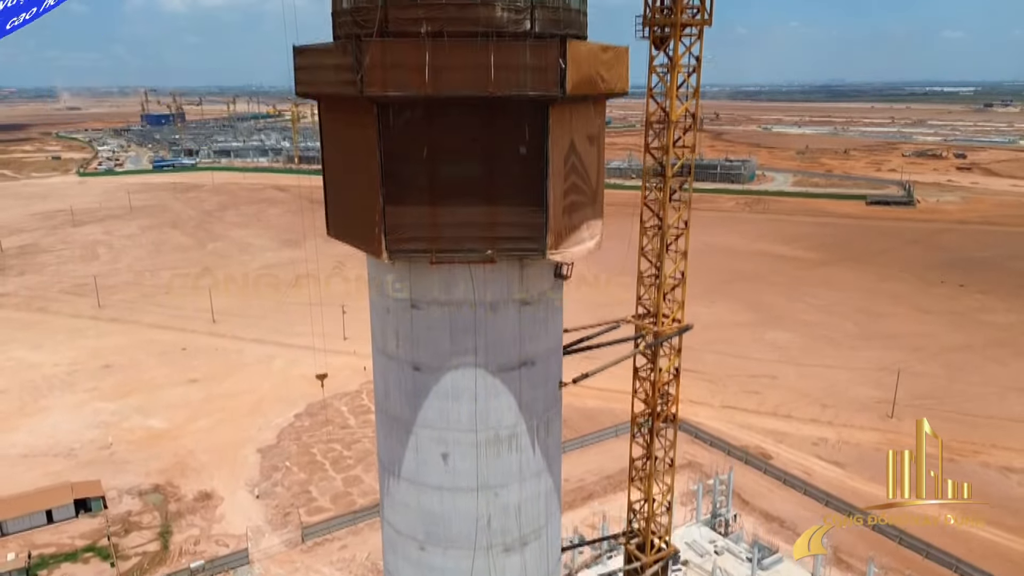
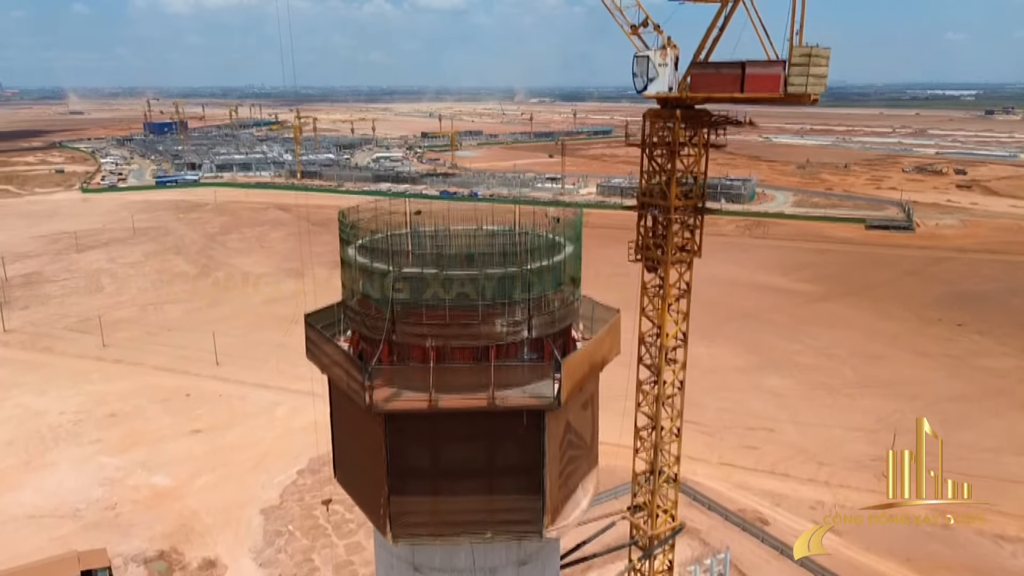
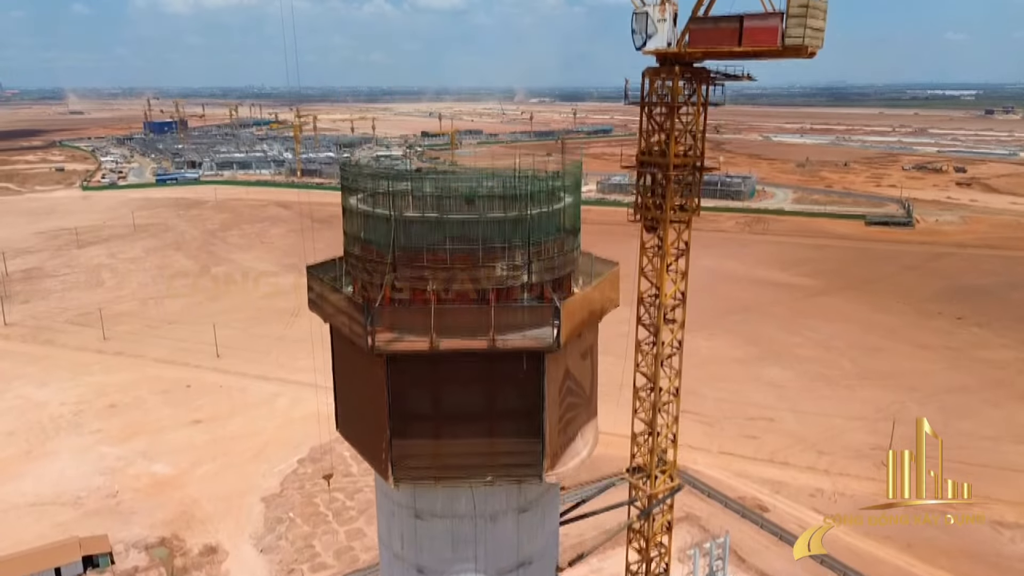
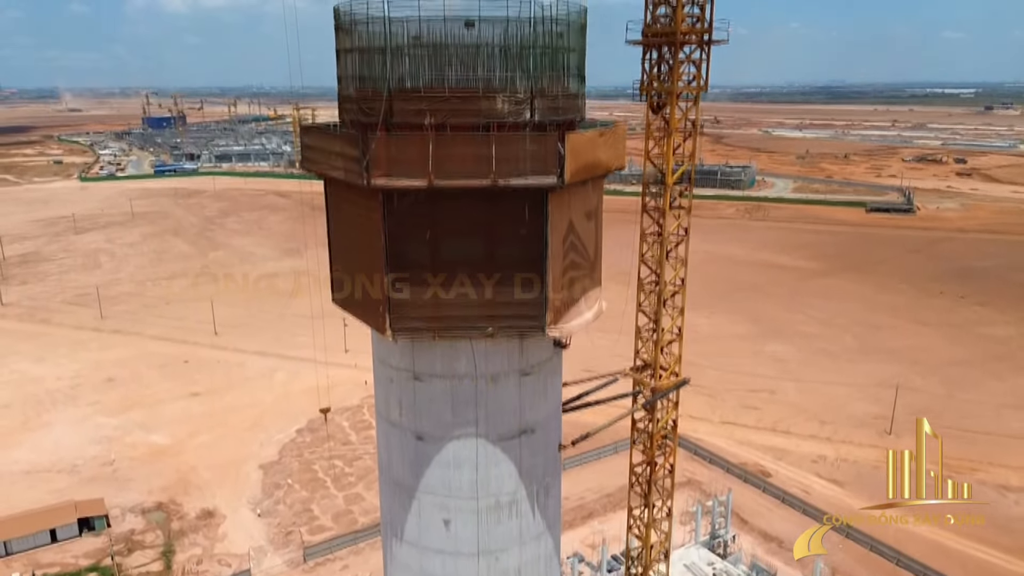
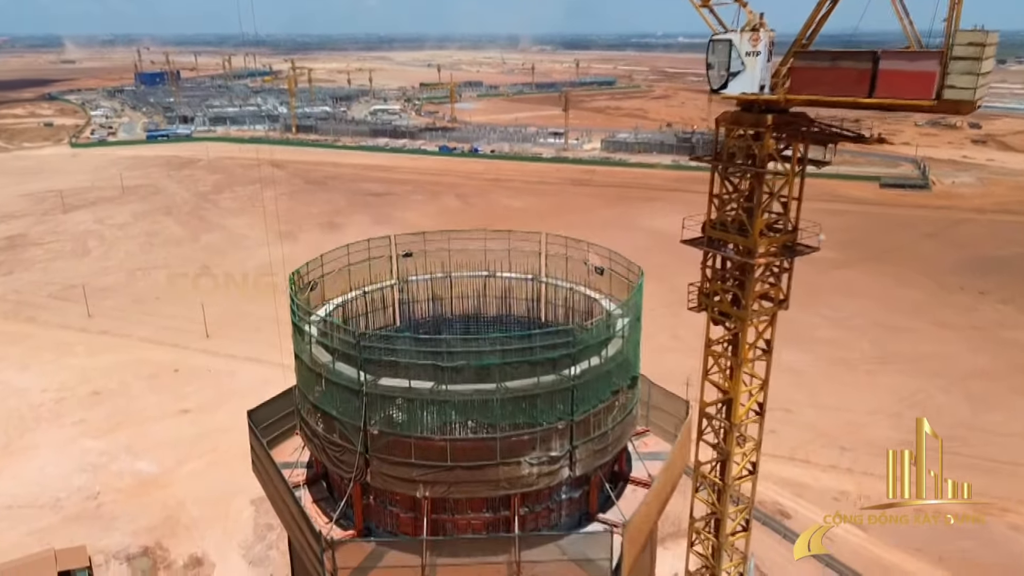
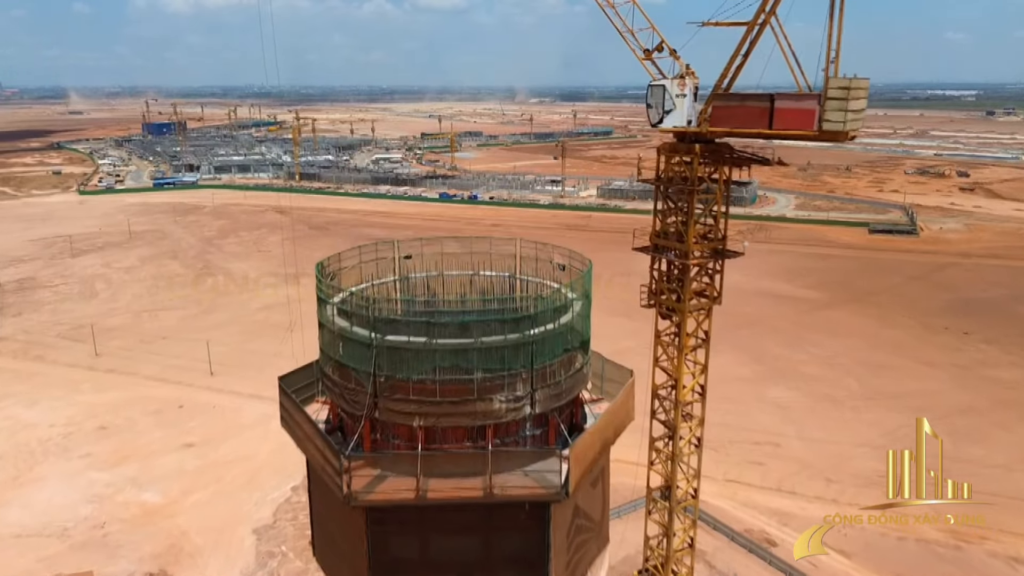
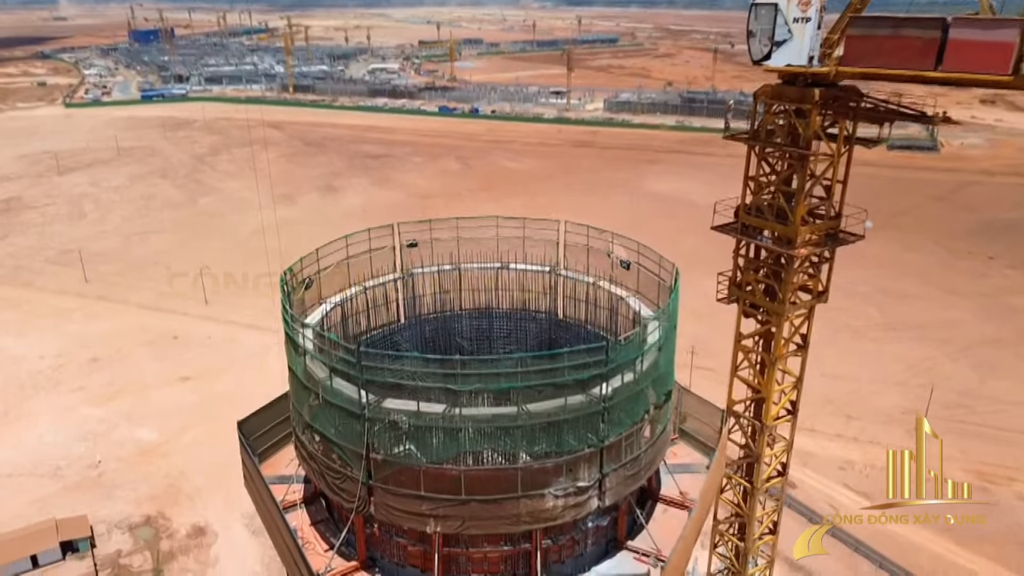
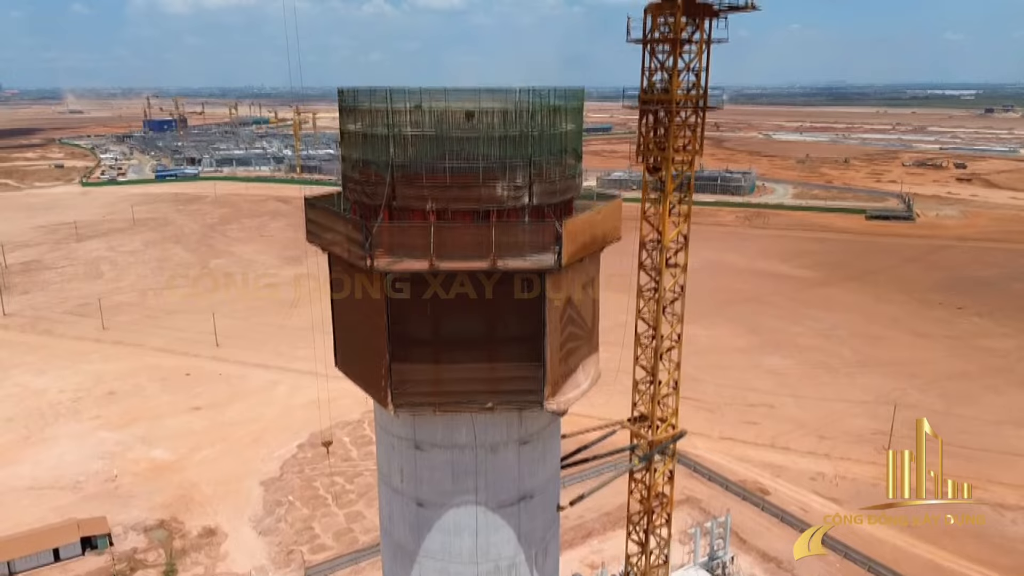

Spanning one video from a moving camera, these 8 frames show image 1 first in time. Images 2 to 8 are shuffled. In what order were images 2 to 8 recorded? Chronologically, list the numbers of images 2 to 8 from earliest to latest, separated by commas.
4, 8, 3, 2, 6, 5, 7
